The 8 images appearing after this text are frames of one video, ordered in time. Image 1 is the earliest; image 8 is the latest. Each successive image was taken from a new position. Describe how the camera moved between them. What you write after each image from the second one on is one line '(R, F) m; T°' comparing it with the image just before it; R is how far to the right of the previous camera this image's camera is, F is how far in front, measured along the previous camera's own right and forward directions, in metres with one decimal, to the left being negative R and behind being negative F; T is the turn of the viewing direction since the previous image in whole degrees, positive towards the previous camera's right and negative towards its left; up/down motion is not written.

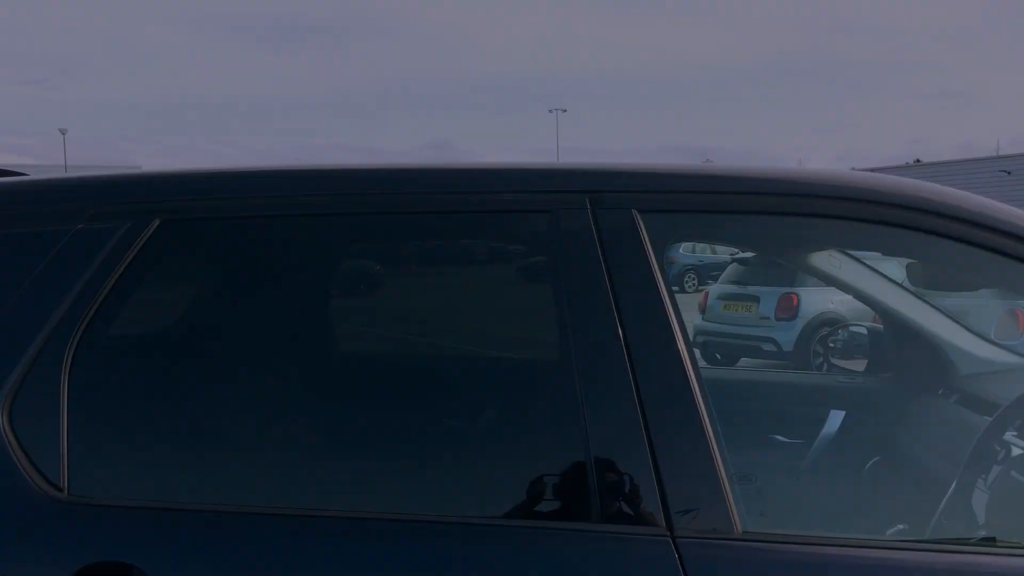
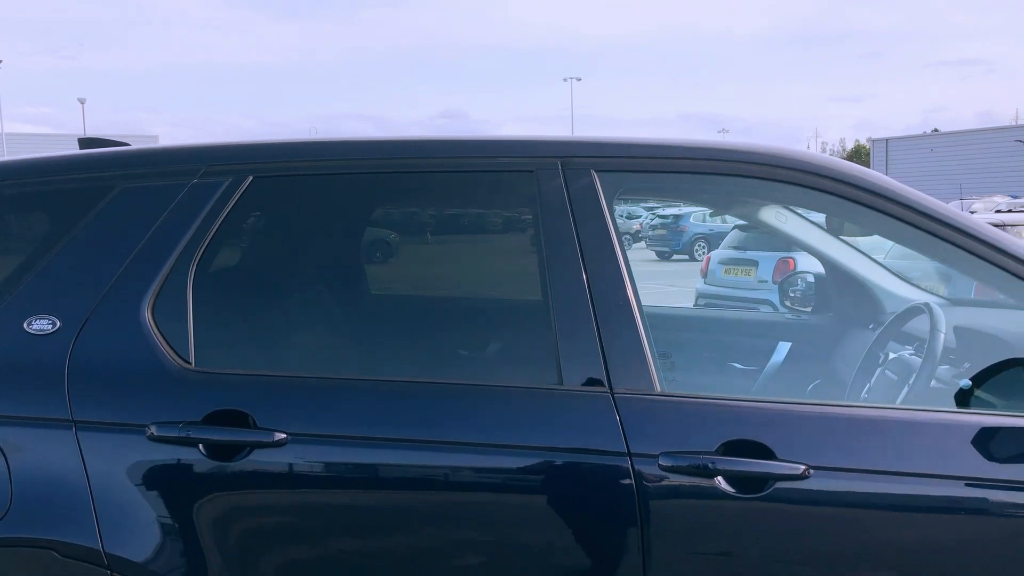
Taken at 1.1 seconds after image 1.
(0.0, -0.5) m; -1°
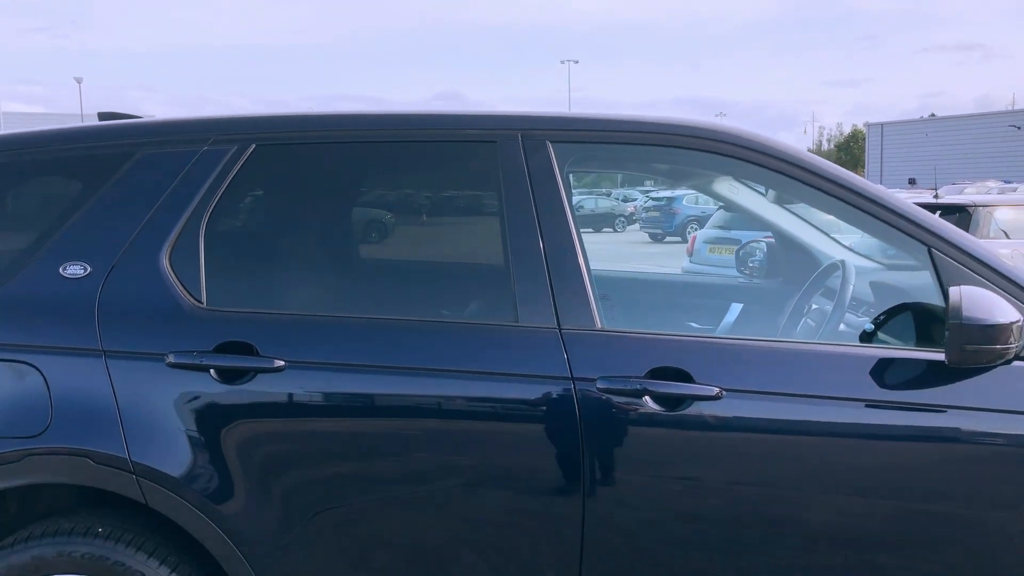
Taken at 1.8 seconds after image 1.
(+0.1, -0.3) m; 0°
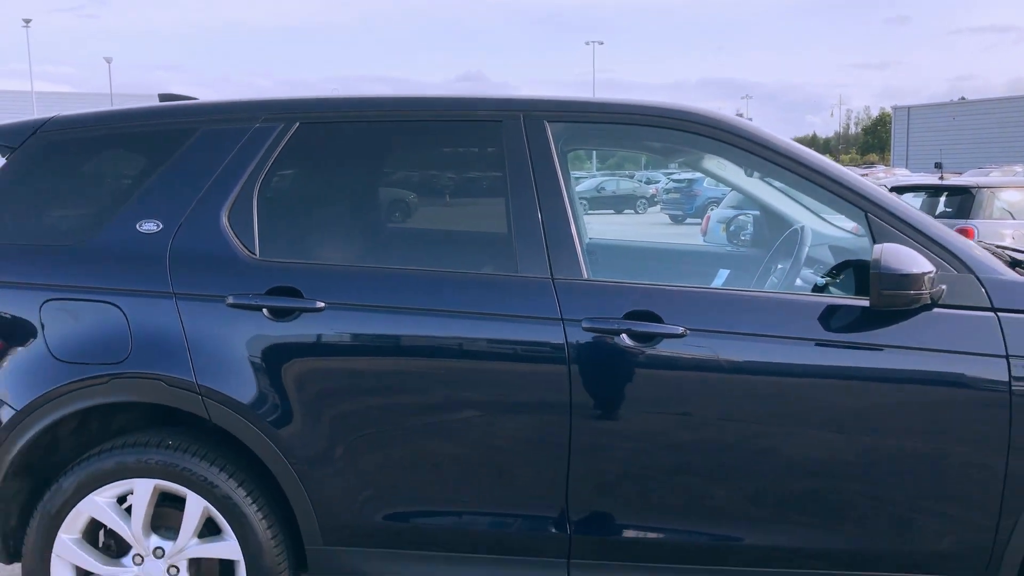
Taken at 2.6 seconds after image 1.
(+0.1, -0.4) m; -1°
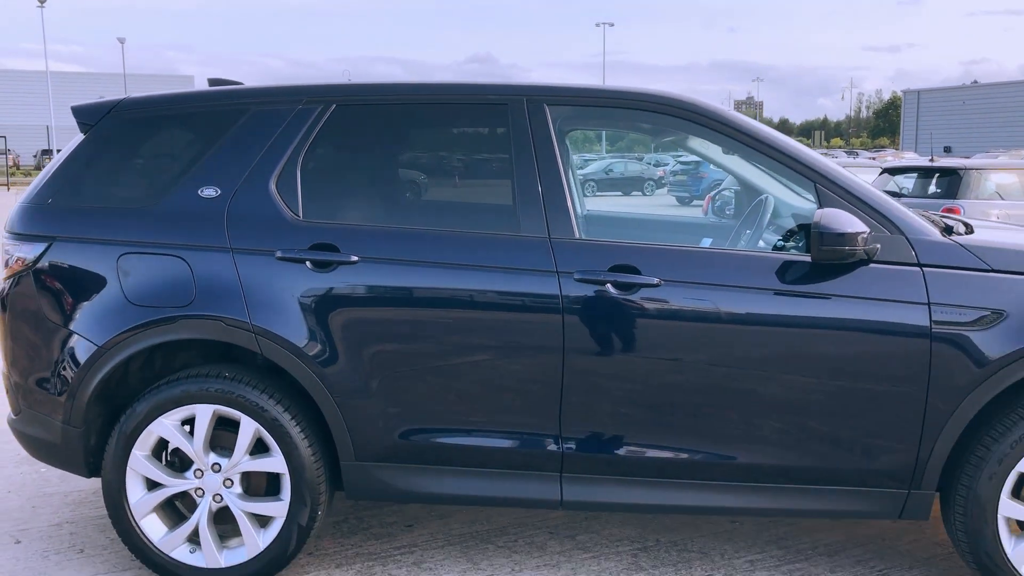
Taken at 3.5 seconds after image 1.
(0.0, -0.4) m; -1°
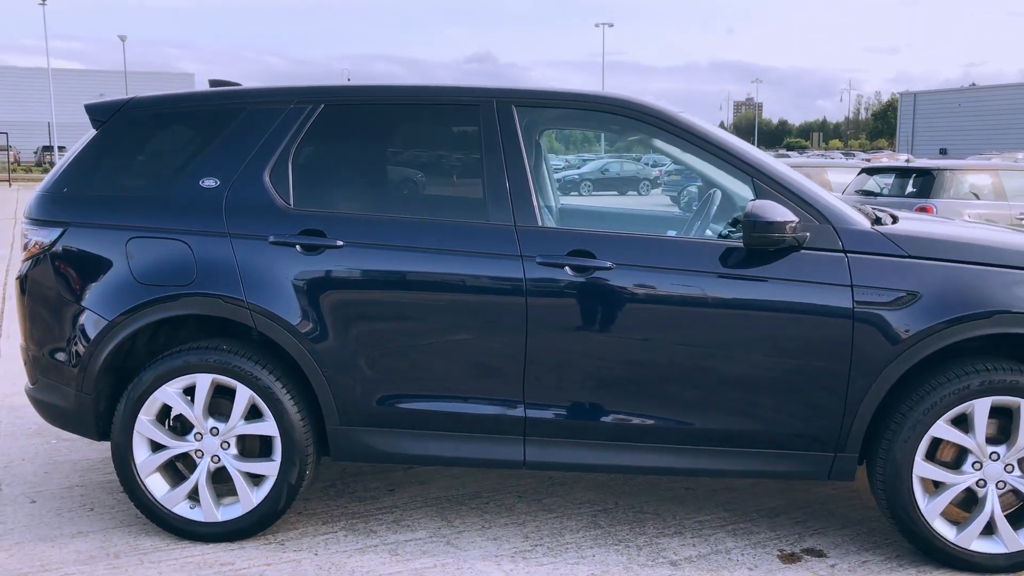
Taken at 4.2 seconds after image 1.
(+0.1, -0.3) m; 0°
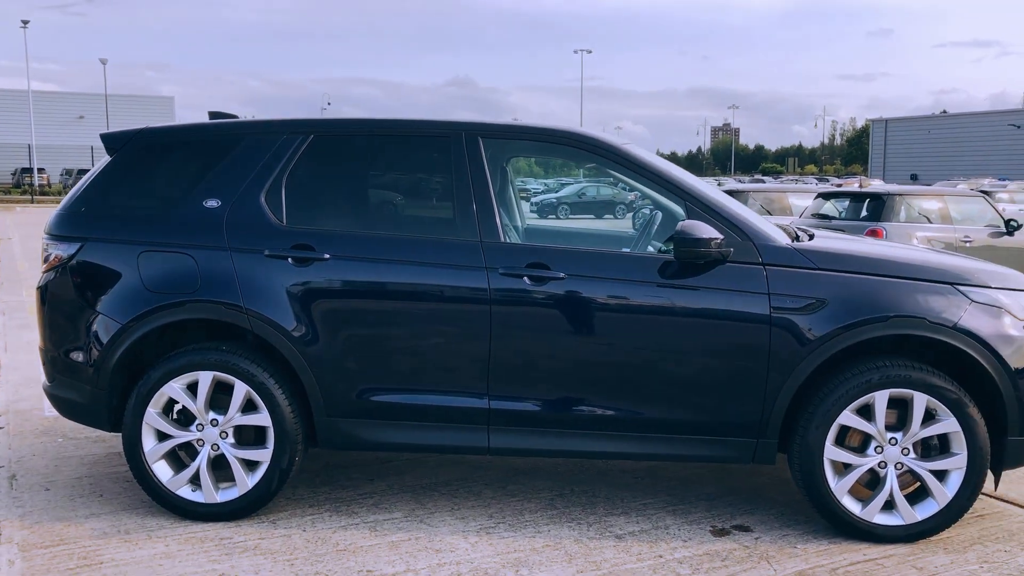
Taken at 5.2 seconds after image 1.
(+0.1, -0.5) m; +1°
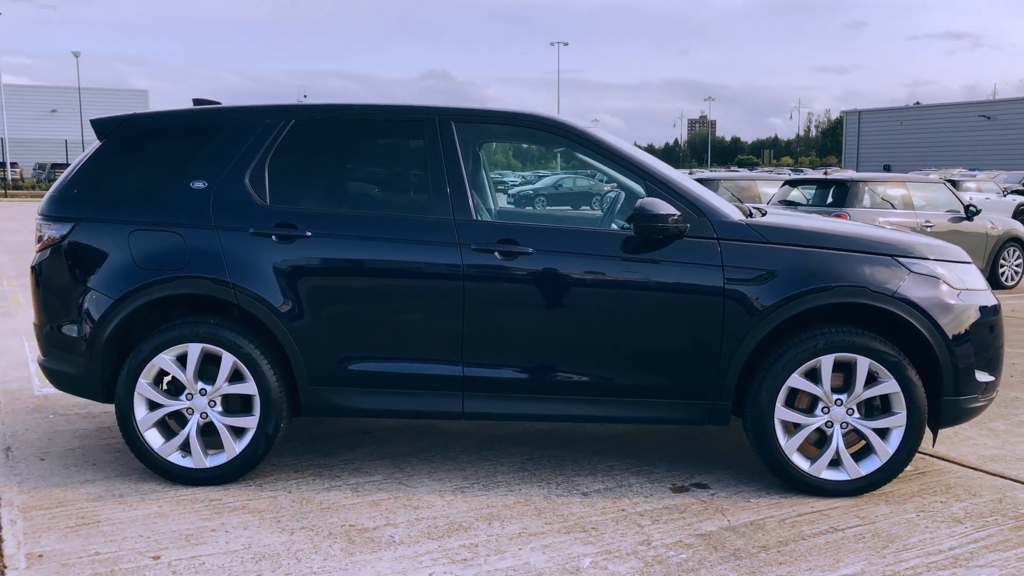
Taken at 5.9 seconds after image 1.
(0.0, -0.2) m; +1°
